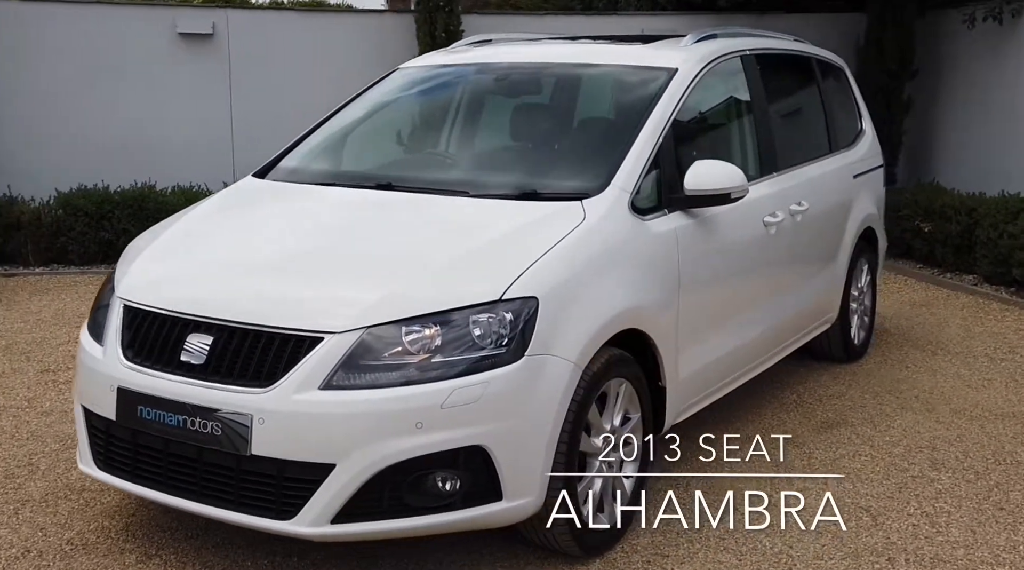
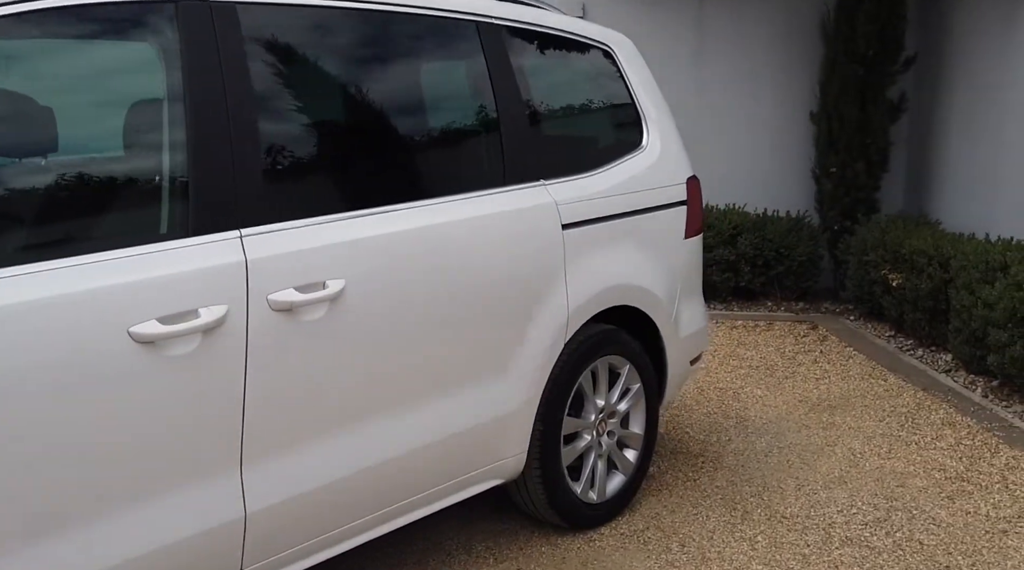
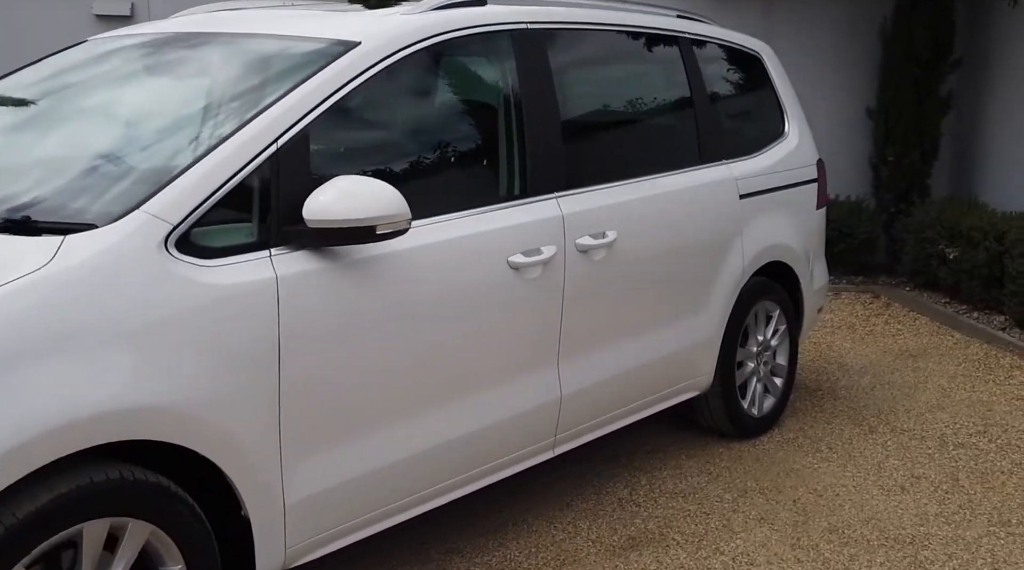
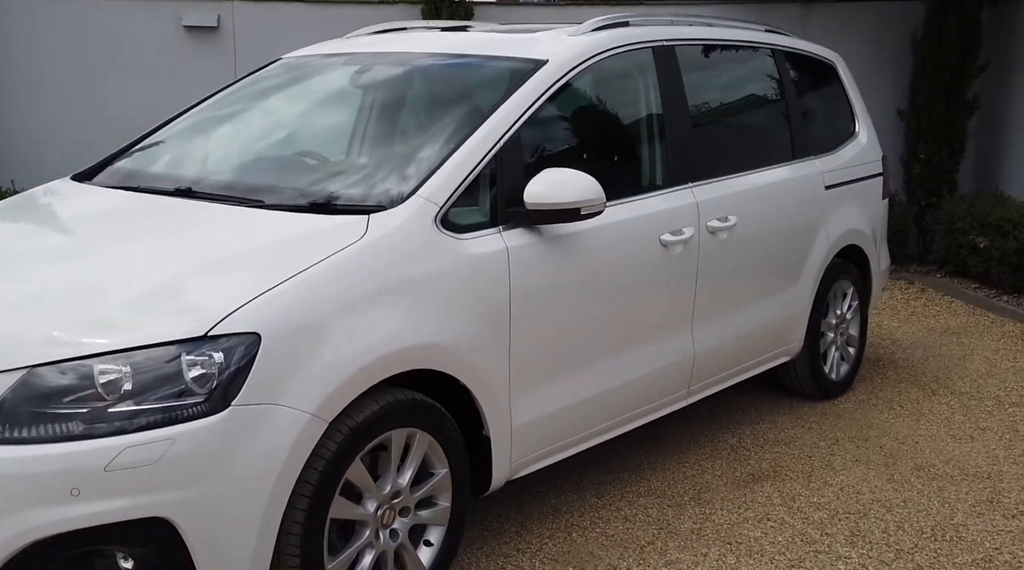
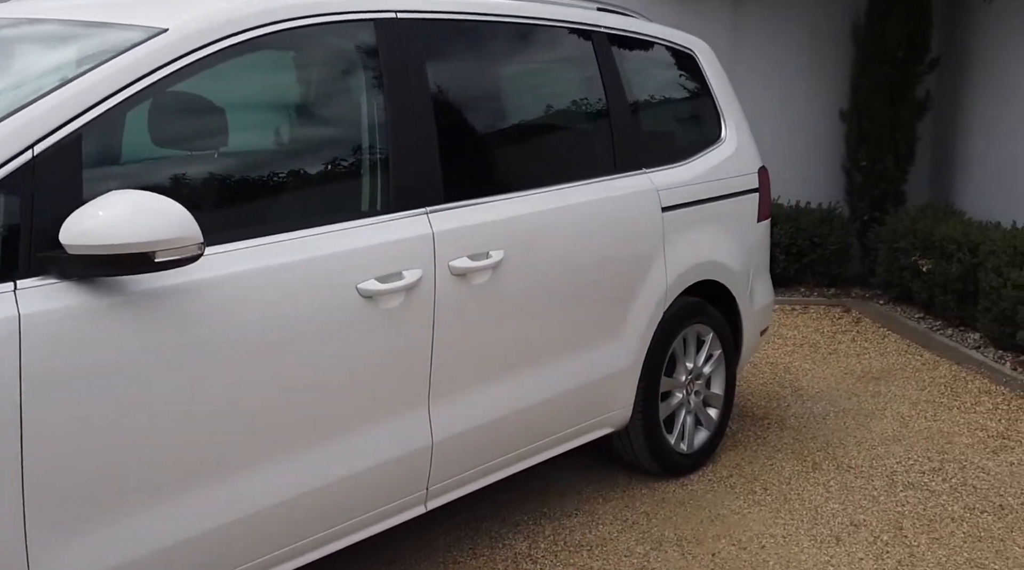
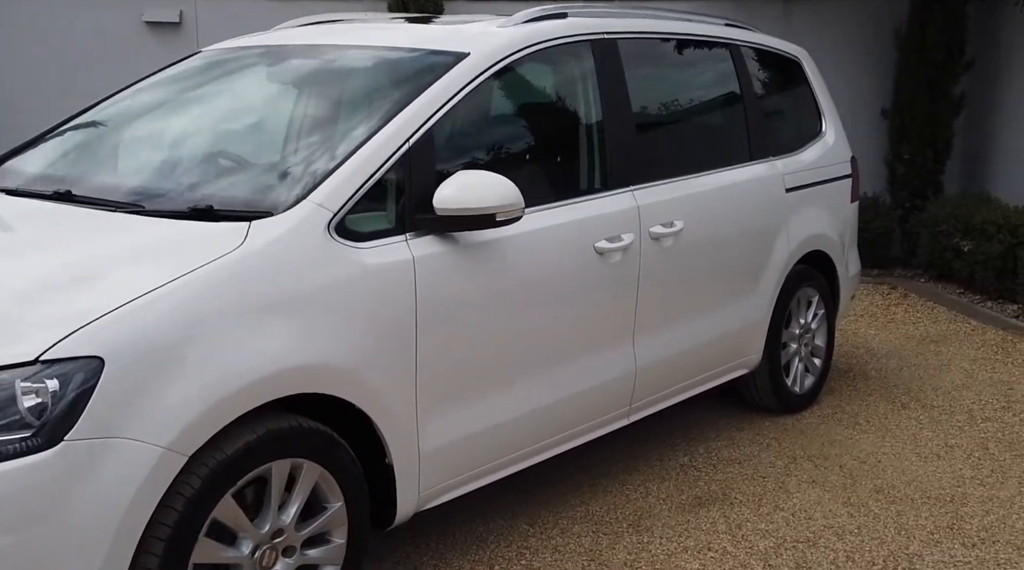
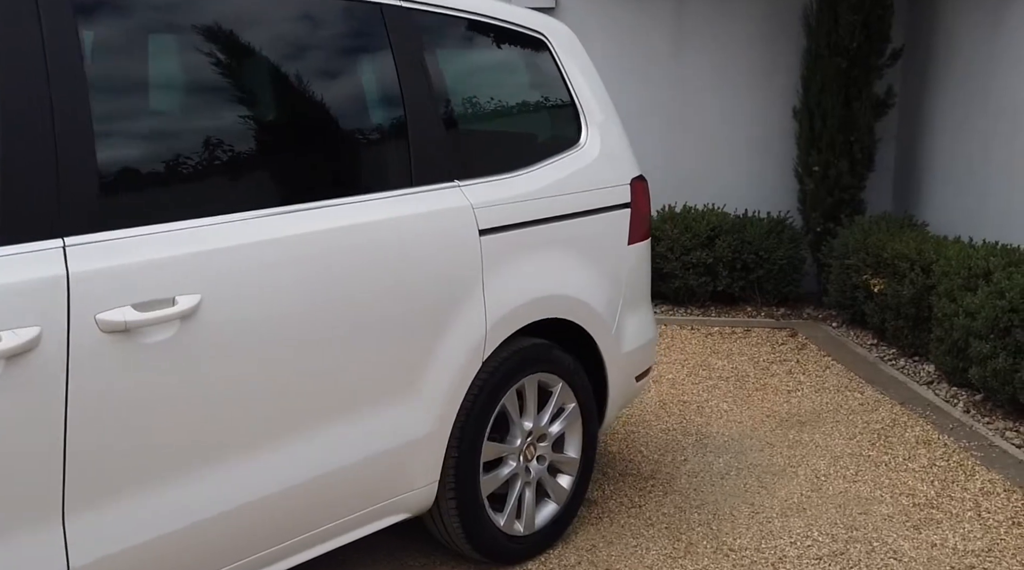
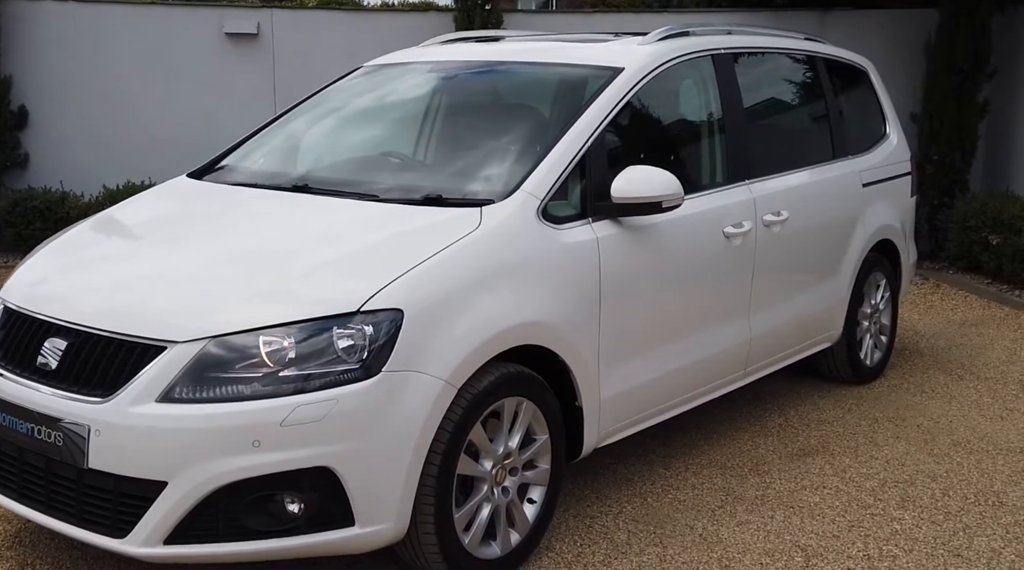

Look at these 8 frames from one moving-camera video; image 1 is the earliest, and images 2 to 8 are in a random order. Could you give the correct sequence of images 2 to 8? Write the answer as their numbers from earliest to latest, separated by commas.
8, 4, 6, 3, 5, 2, 7
